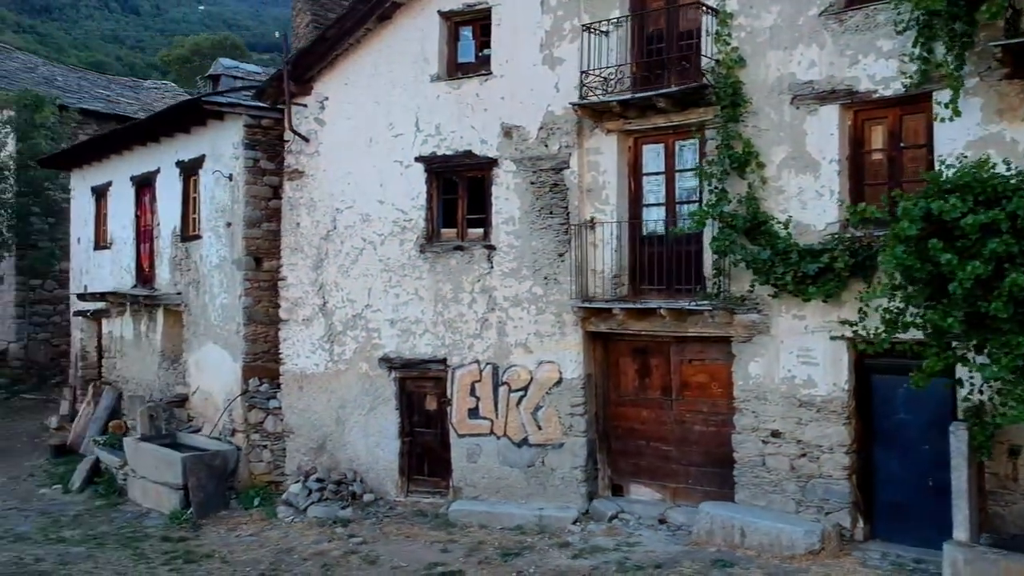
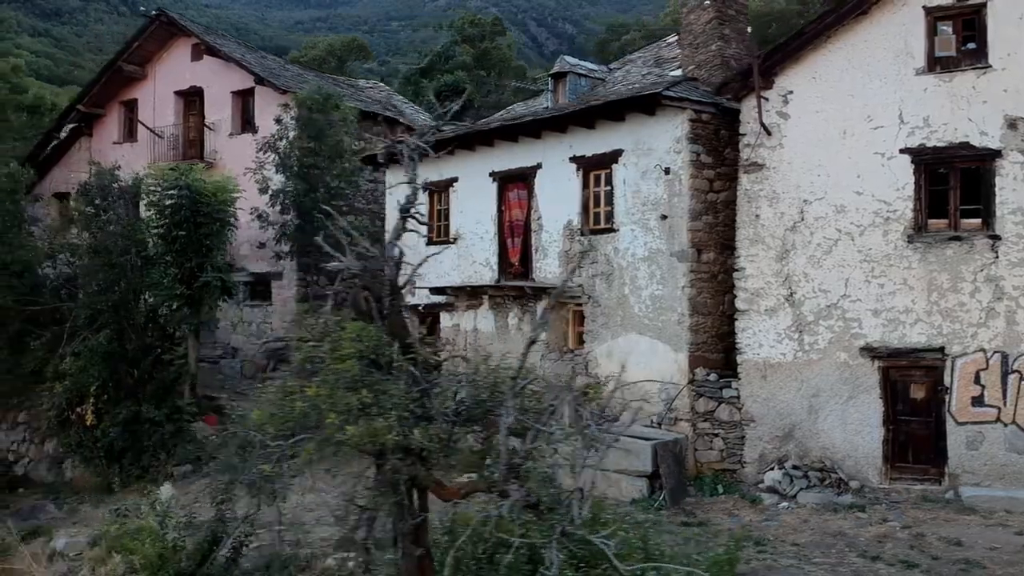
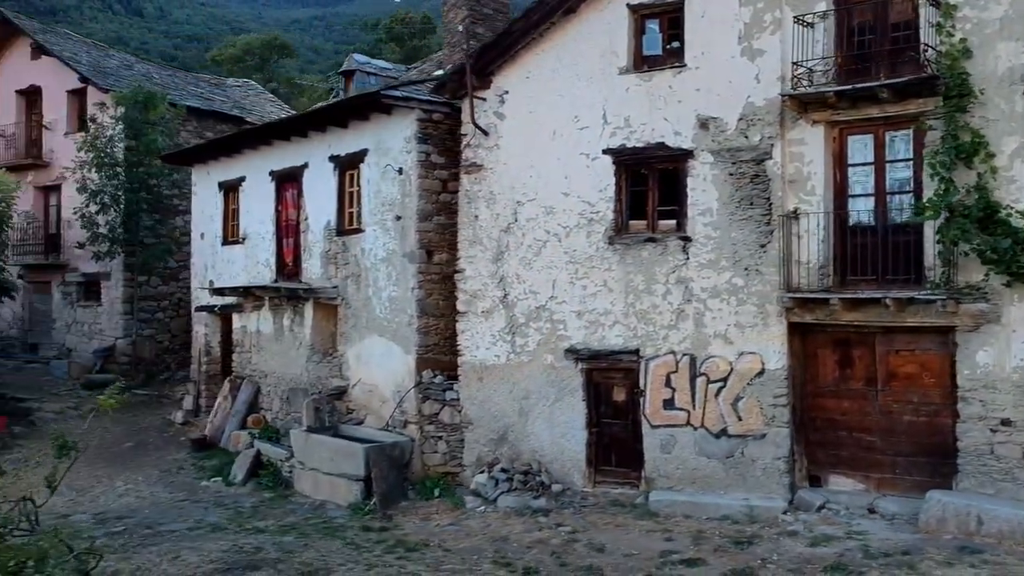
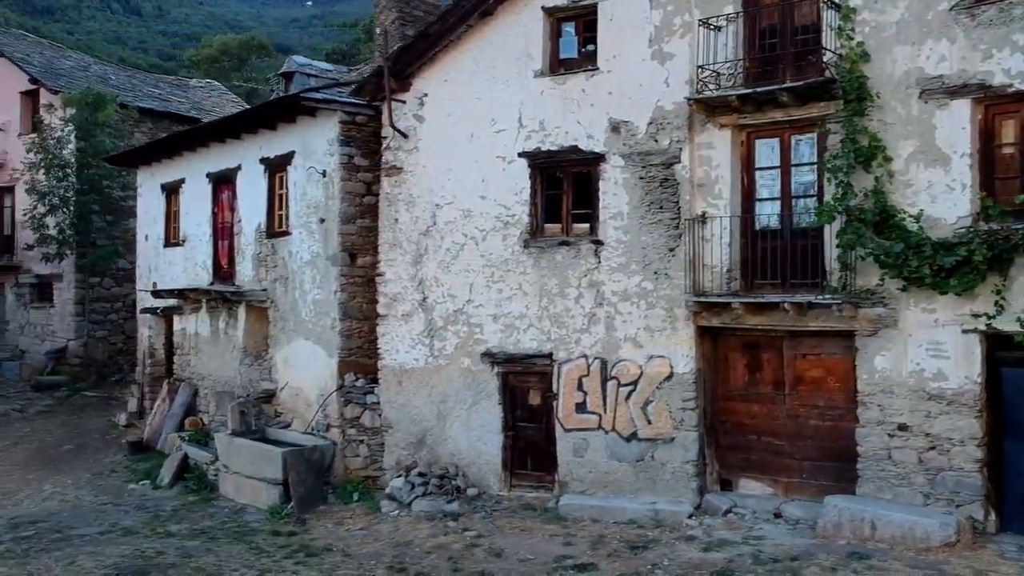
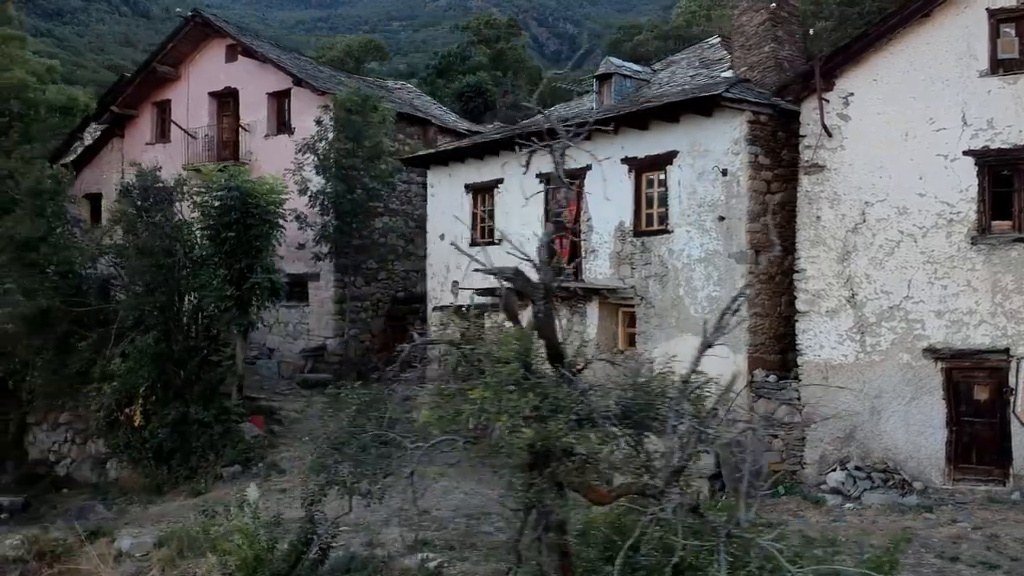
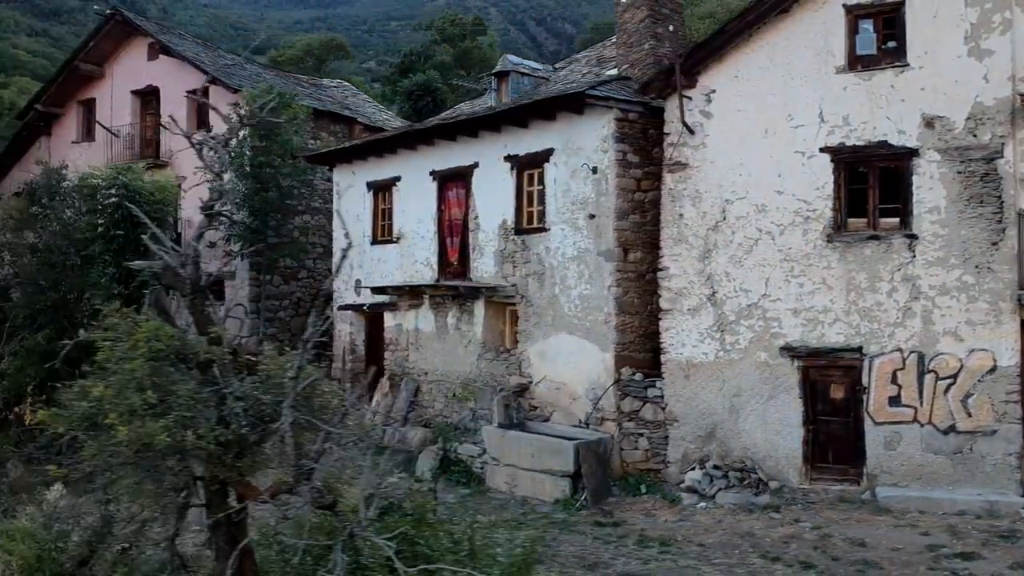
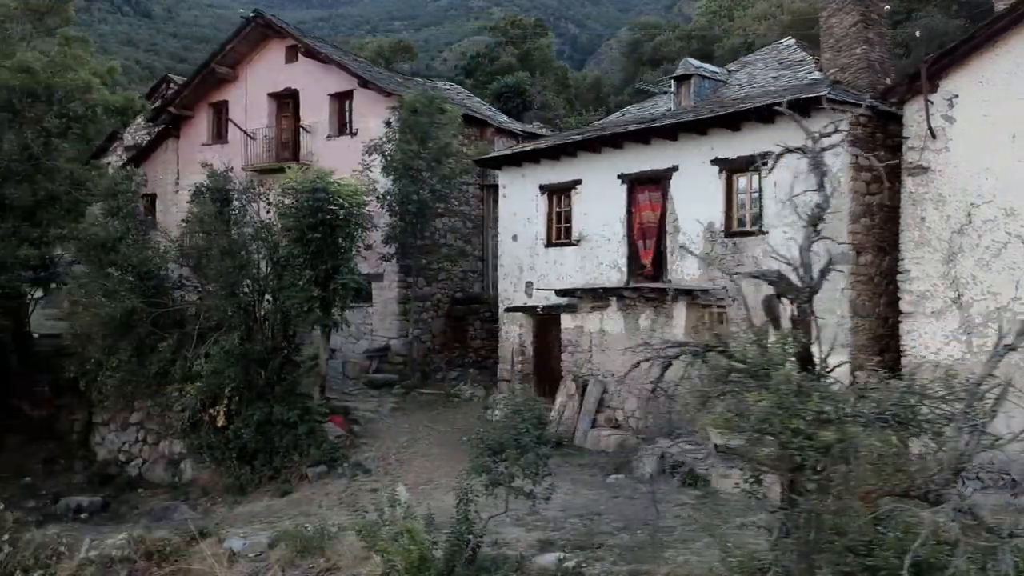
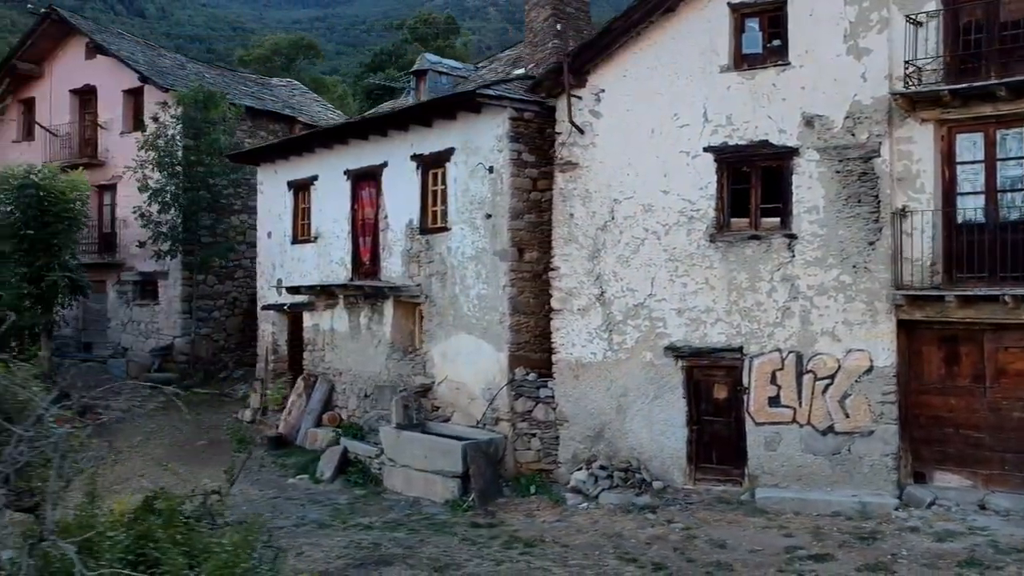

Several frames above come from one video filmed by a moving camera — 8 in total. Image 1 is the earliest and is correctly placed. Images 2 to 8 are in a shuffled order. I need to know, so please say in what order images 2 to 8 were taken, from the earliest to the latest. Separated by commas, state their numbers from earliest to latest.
4, 3, 8, 6, 2, 5, 7
